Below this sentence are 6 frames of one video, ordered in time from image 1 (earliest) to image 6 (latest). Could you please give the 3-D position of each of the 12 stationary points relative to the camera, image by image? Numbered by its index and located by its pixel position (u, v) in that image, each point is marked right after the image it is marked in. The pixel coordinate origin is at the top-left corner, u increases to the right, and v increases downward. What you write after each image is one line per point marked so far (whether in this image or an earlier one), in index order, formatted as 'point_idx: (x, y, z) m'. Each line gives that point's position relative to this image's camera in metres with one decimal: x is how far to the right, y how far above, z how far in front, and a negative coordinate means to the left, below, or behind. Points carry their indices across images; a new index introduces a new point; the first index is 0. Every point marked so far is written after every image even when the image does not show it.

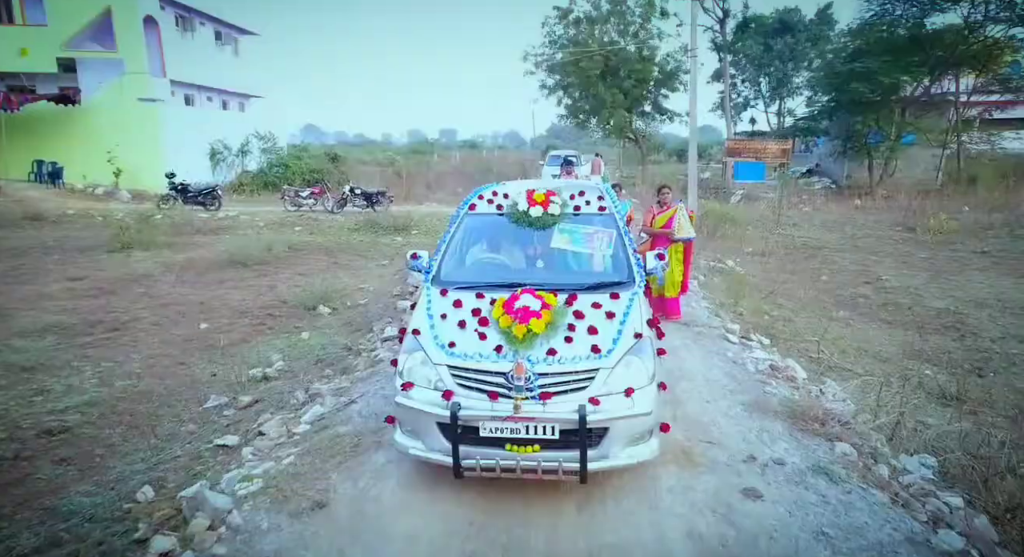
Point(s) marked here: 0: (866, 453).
0: (+2.1, -1.0, +3.5) m
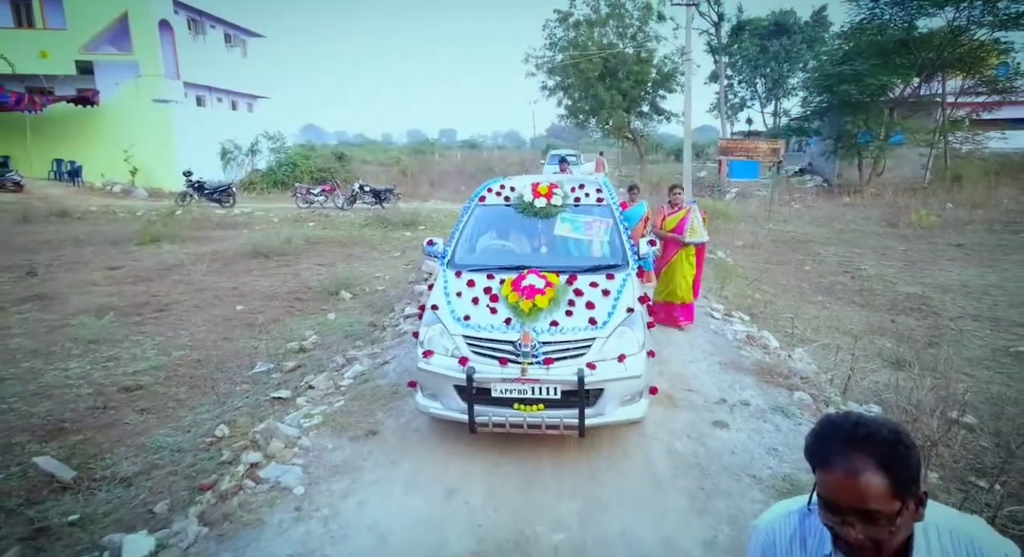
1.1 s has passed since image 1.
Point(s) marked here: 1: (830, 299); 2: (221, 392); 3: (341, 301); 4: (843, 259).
0: (+2.2, -0.9, +4.2) m
1: (+4.2, -0.3, +7.7) m
2: (-2.4, -0.9, +4.8) m
3: (-2.2, -0.3, +7.5) m
4: (+6.0, +0.4, +10.4) m
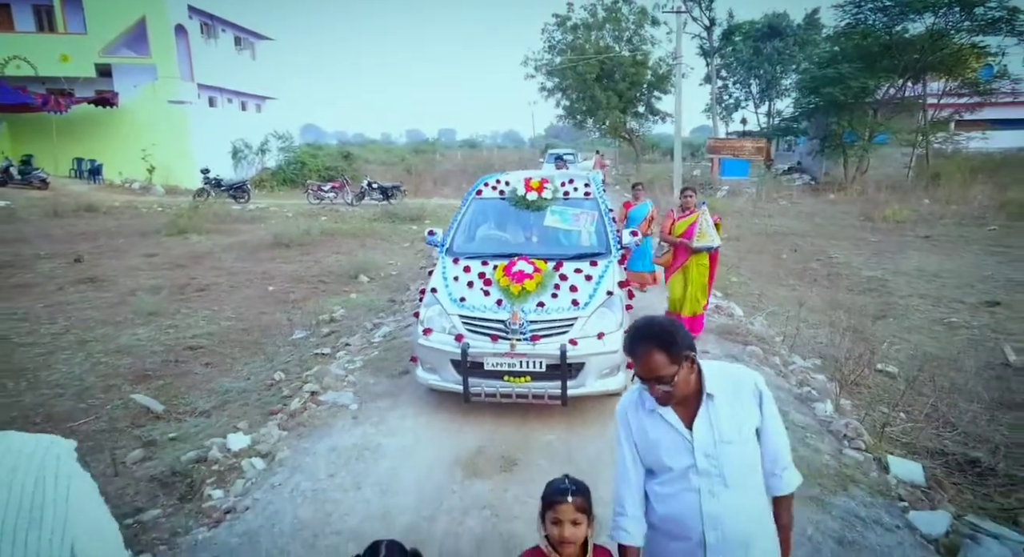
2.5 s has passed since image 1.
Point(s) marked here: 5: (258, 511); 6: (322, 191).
0: (+2.3, -0.6, +5.0) m
1: (+4.3, 0.0, +8.6) m
2: (-2.4, -0.7, +5.7) m
3: (-2.2, -0.1, +8.4) m
4: (+6.0, +0.6, +11.3) m
5: (-1.3, -1.1, +2.8) m
6: (-5.8, +2.7, +17.6) m
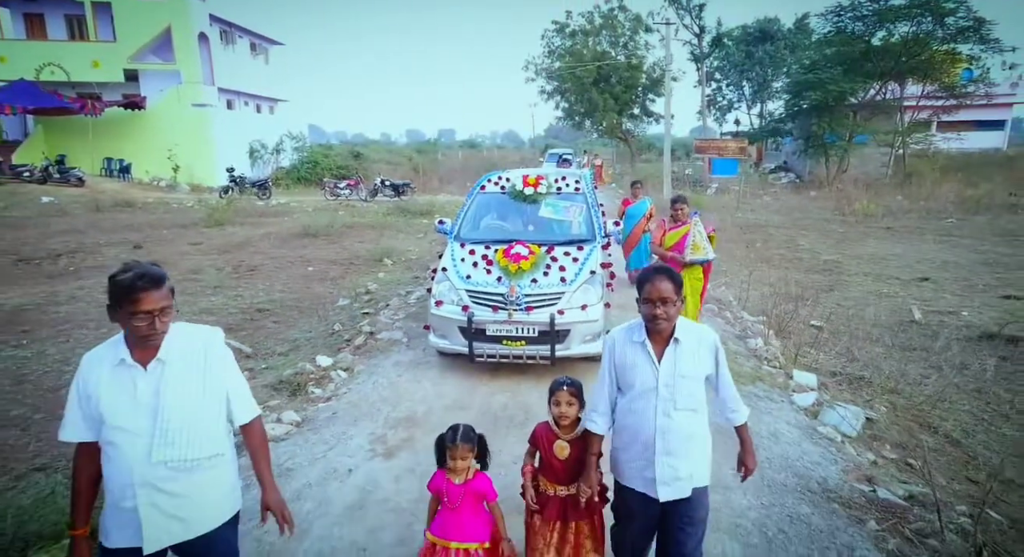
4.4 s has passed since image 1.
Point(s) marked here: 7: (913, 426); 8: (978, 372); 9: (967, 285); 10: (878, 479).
0: (+2.3, -0.3, +6.4) m
1: (+4.4, +0.3, +9.9) m
2: (-2.3, -0.4, +7.0) m
3: (-2.1, +0.2, +9.7) m
4: (+6.1, +0.9, +12.6) m
5: (-1.2, -0.8, +4.1) m
6: (-5.7, +3.0, +19.0) m
7: (+2.8, -1.0, +4.1) m
8: (+4.1, -0.8, +5.0) m
9: (+6.2, -0.1, +7.9) m
10: (+2.0, -1.1, +3.2) m
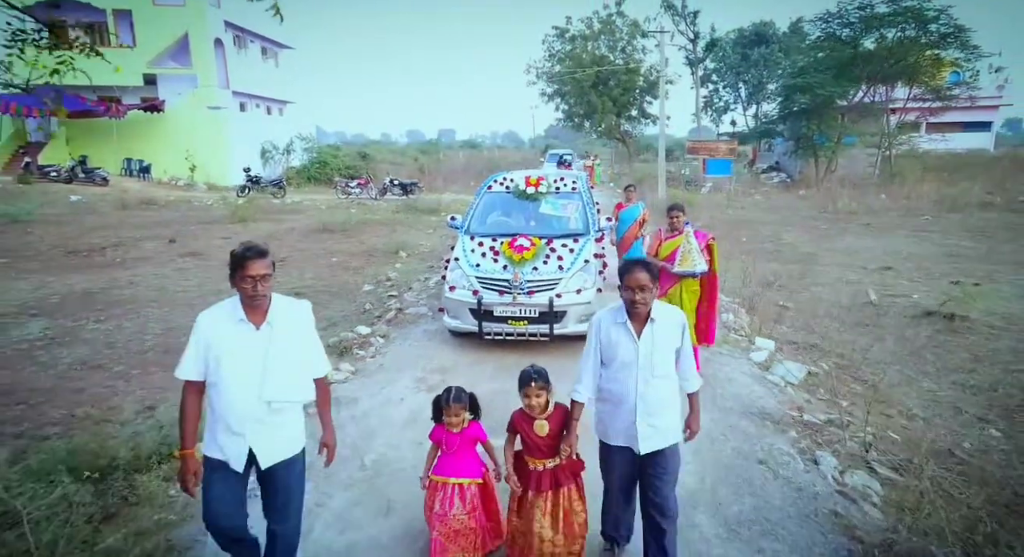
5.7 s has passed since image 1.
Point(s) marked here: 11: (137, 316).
0: (+2.4, -0.2, +7.3) m
1: (+4.4, +0.4, +10.8) m
2: (-2.2, -0.2, +8.0) m
3: (-2.0, +0.4, +10.7) m
4: (+6.1, +1.1, +13.6) m
5: (-1.1, -0.7, +5.1) m
6: (-5.6, +3.1, +19.9) m
7: (+2.9, -0.9, +5.0) m
8: (+4.1, -0.6, +6.0) m
9: (+6.3, +0.1, +8.9) m
10: (+2.1, -0.9, +4.1) m
11: (-4.4, -0.4, +6.7) m
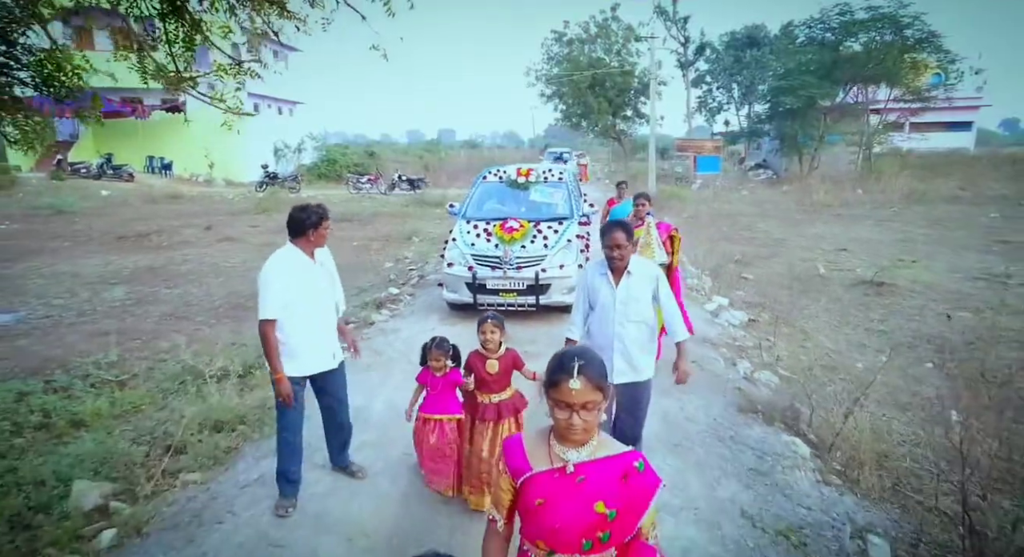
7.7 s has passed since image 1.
0: (+2.5, +0.2, +8.6) m
1: (+4.5, +0.8, +12.1) m
2: (-2.2, +0.1, +9.3) m
3: (-2.0, +0.8, +12.0) m
4: (+6.2, +1.4, +14.9) m
5: (-1.0, -0.3, +6.3) m
6: (-5.6, +3.5, +21.2) m
7: (+2.9, -0.5, +6.3) m
8: (+4.2, -0.3, +7.2) m
9: (+6.4, +0.5, +10.2) m
10: (+2.1, -0.6, +5.4) m
11: (-4.3, -0.1, +8.0) m
